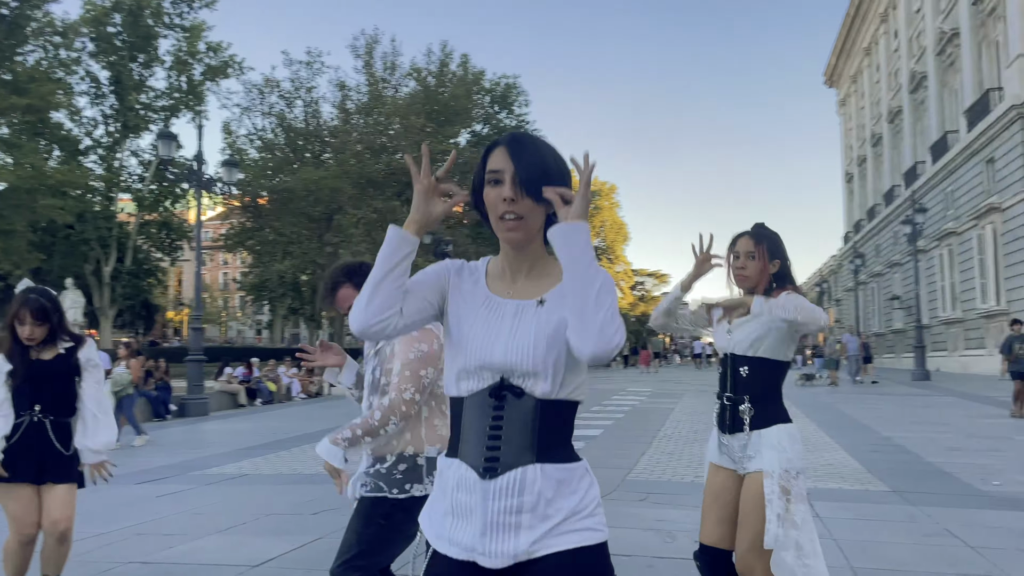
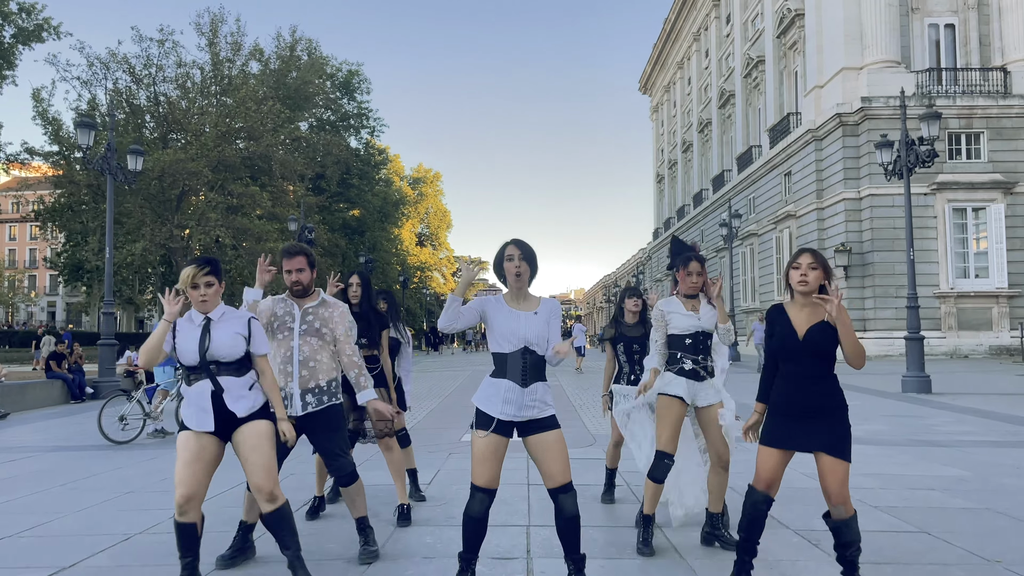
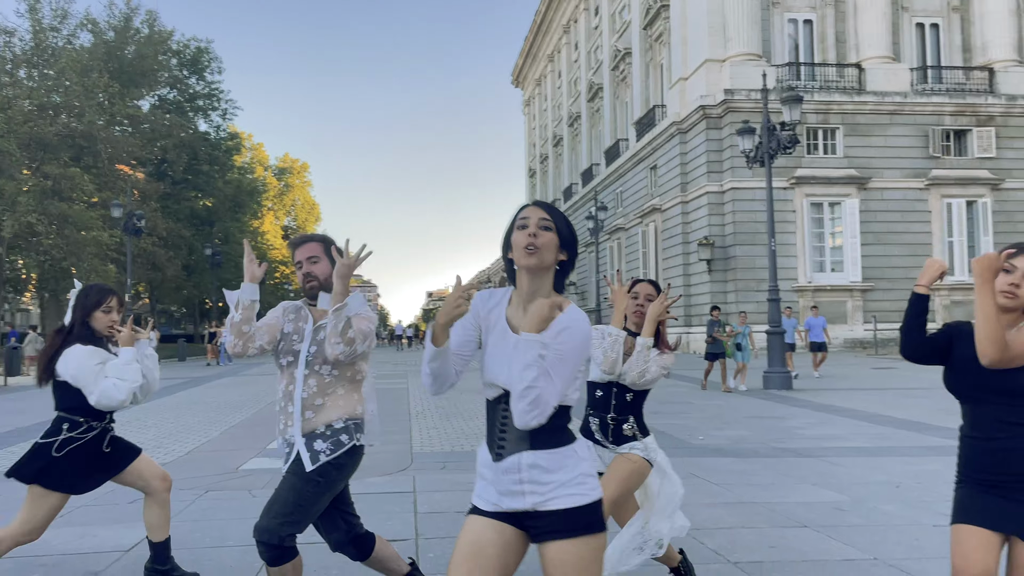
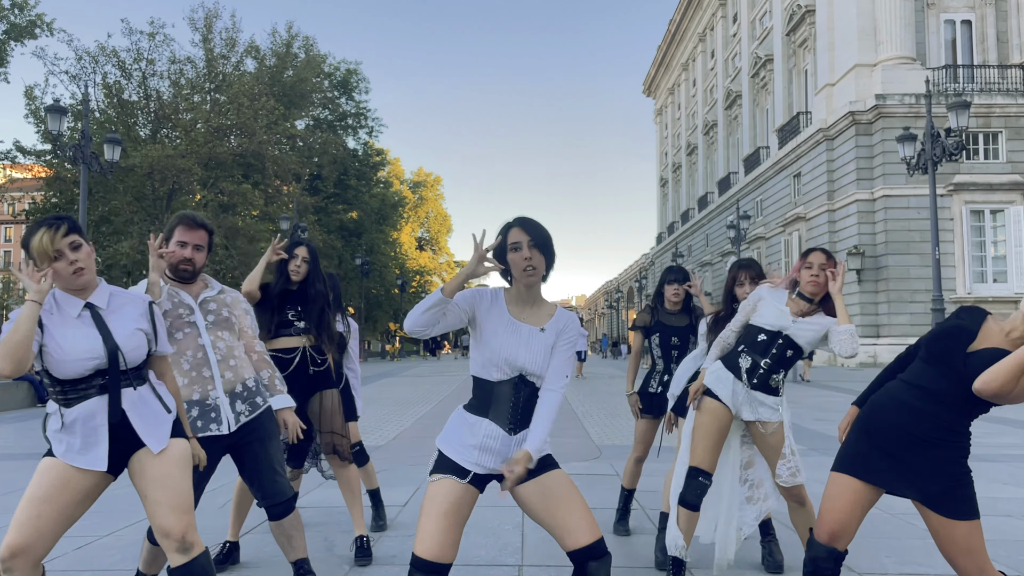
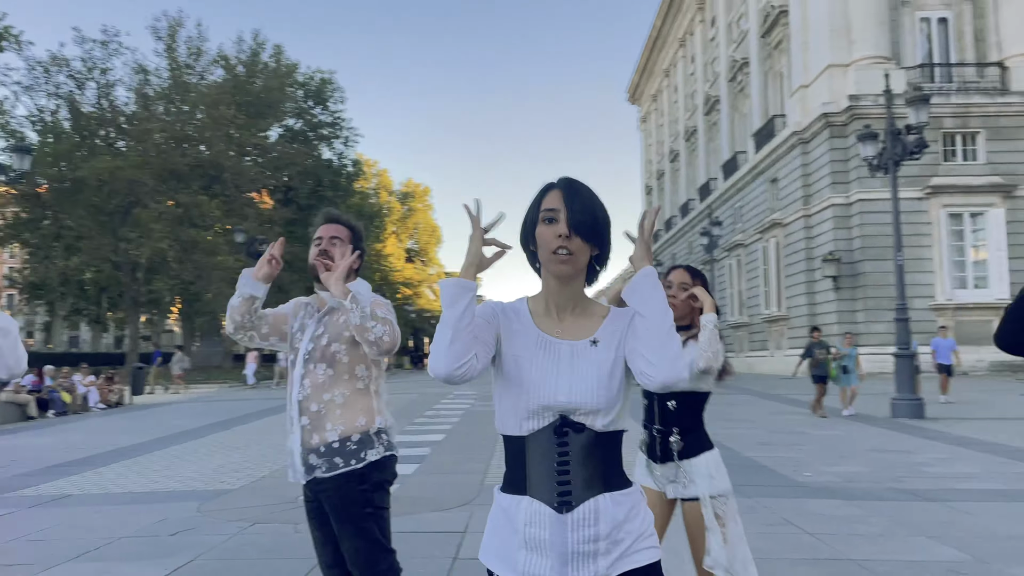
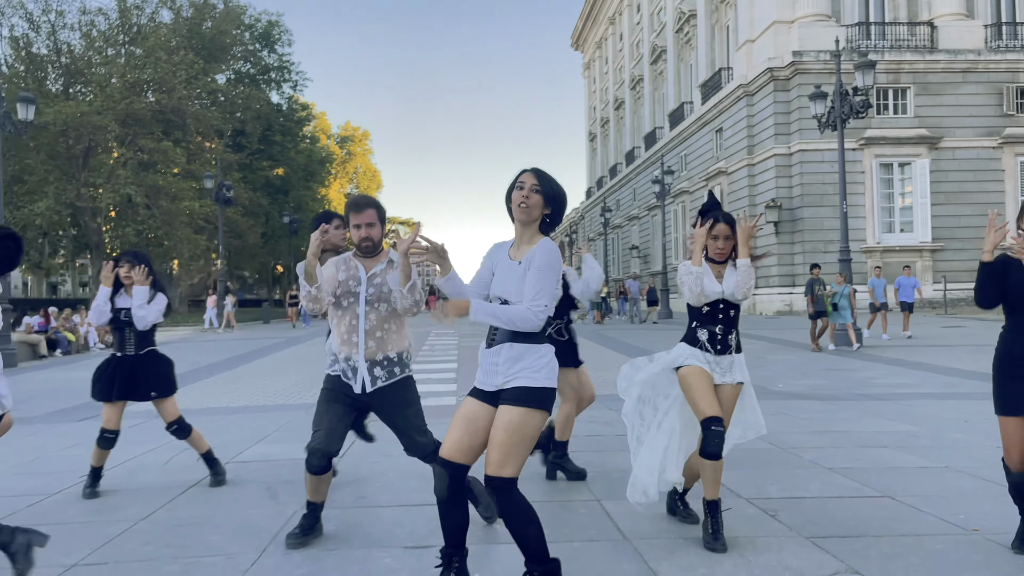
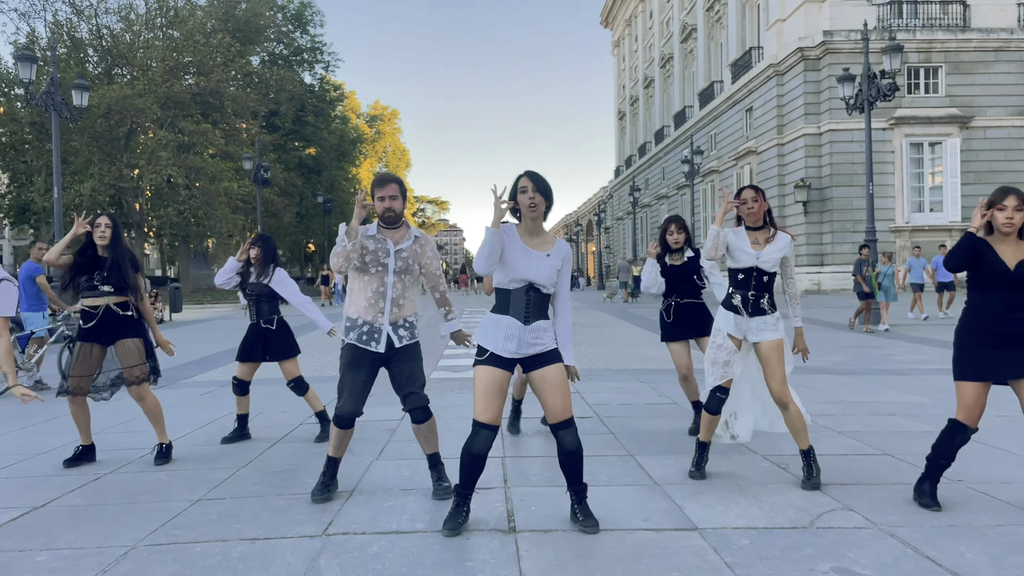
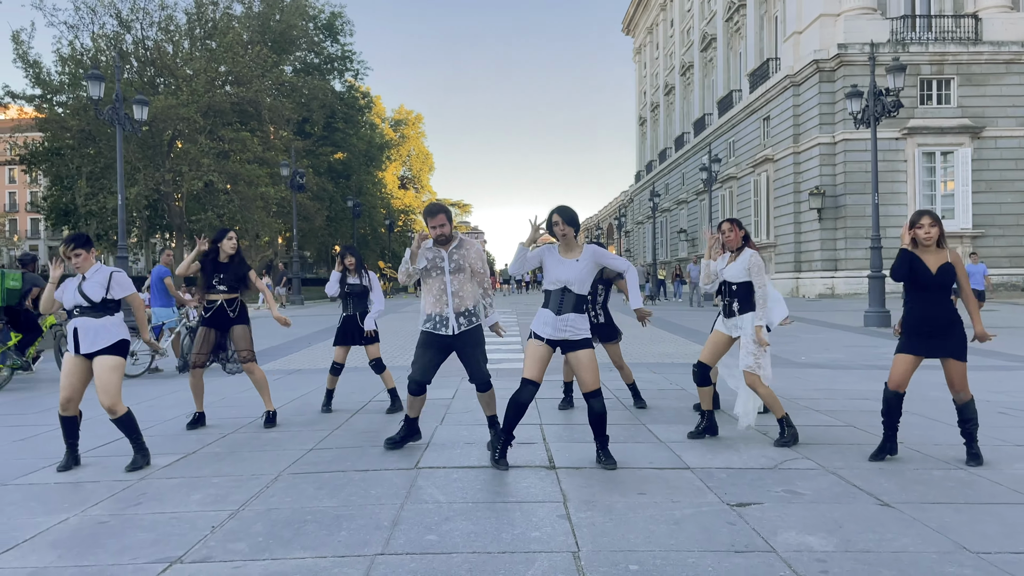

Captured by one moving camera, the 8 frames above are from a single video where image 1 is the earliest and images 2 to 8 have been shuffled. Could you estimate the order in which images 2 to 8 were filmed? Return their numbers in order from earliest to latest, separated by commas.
5, 3, 6, 7, 8, 2, 4
